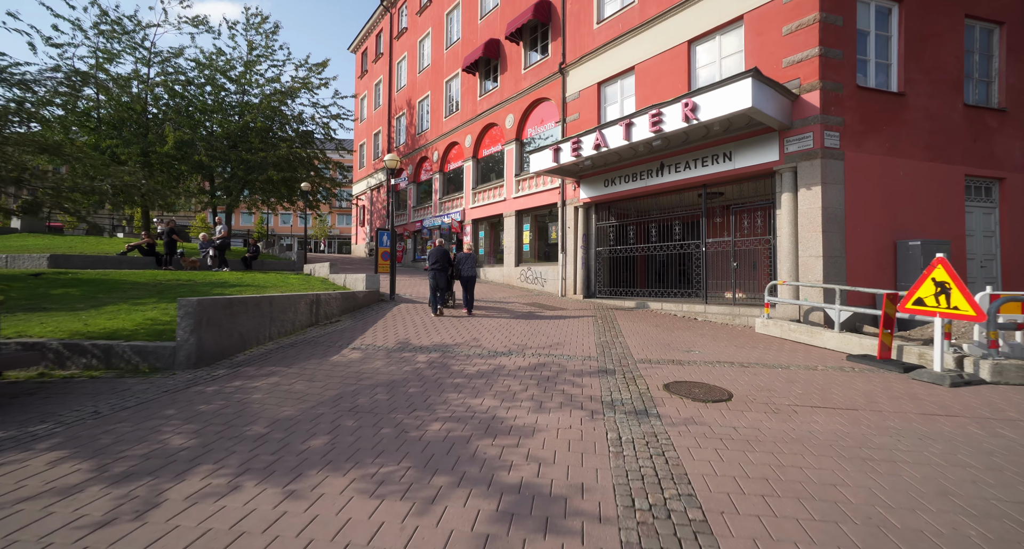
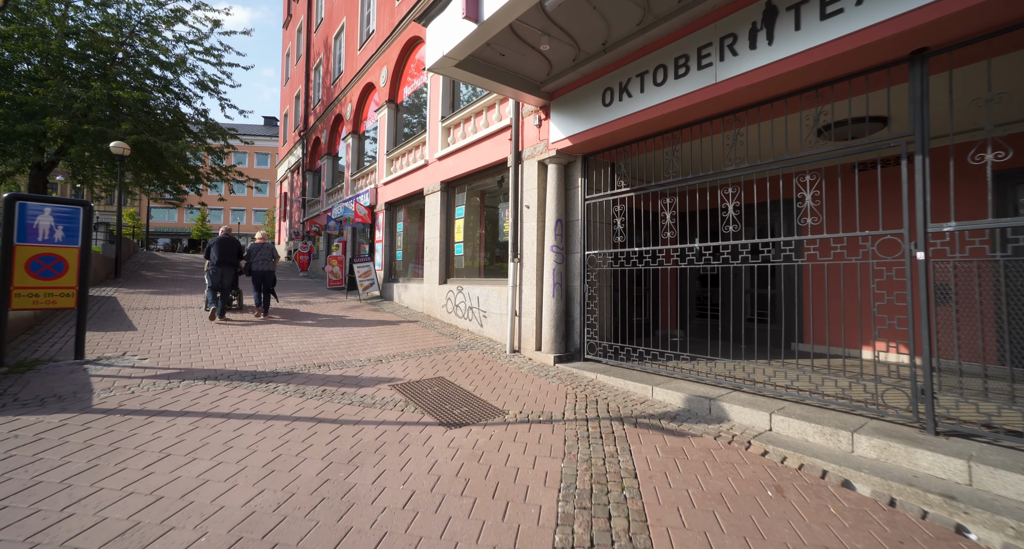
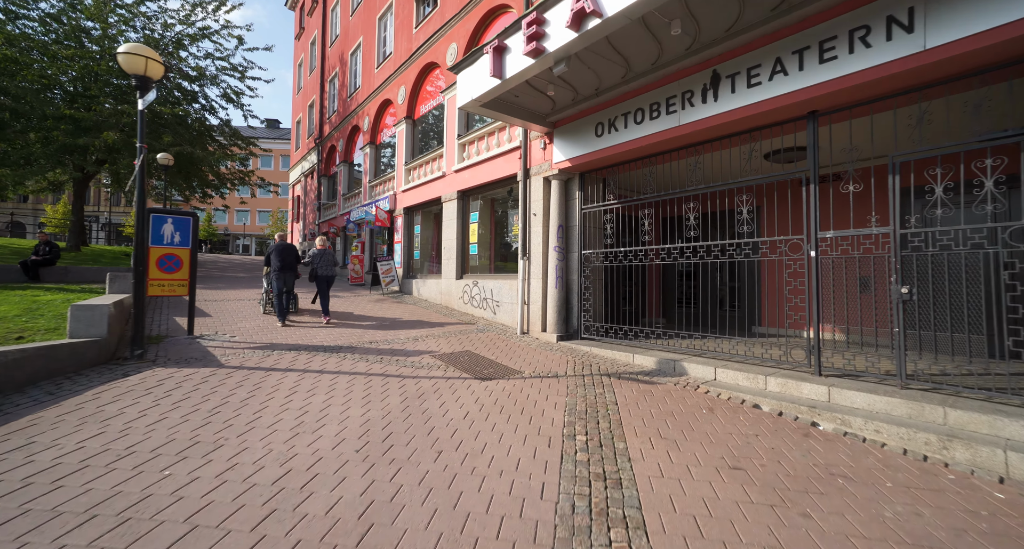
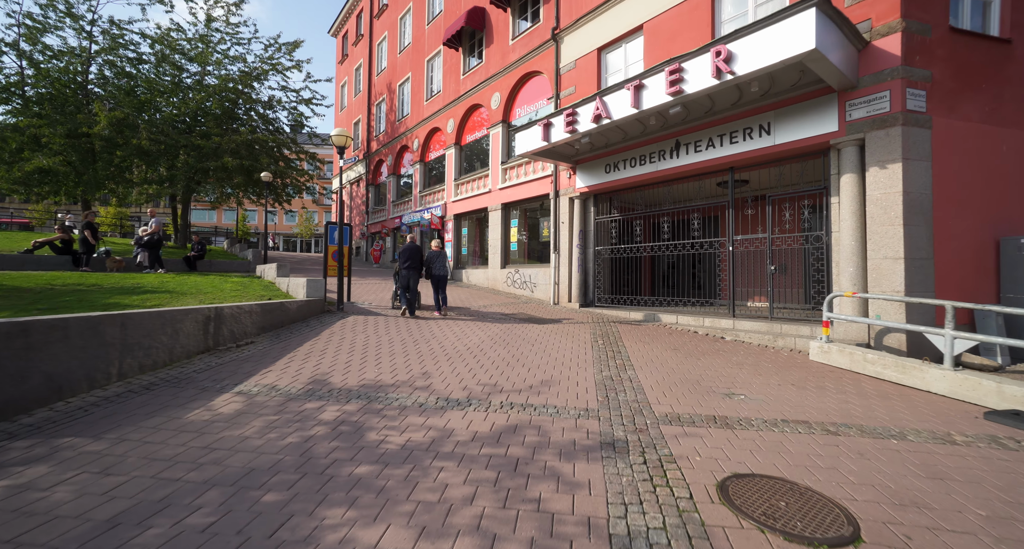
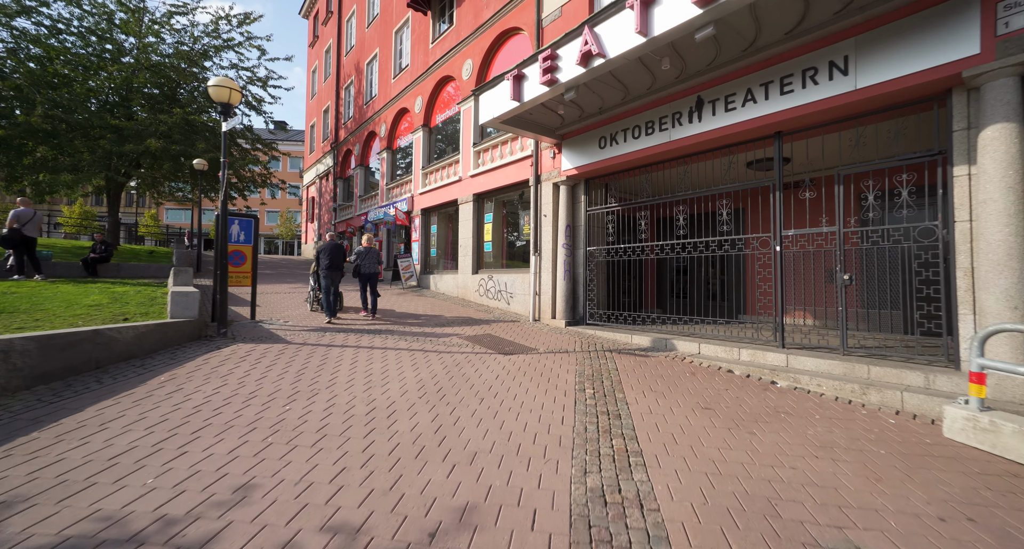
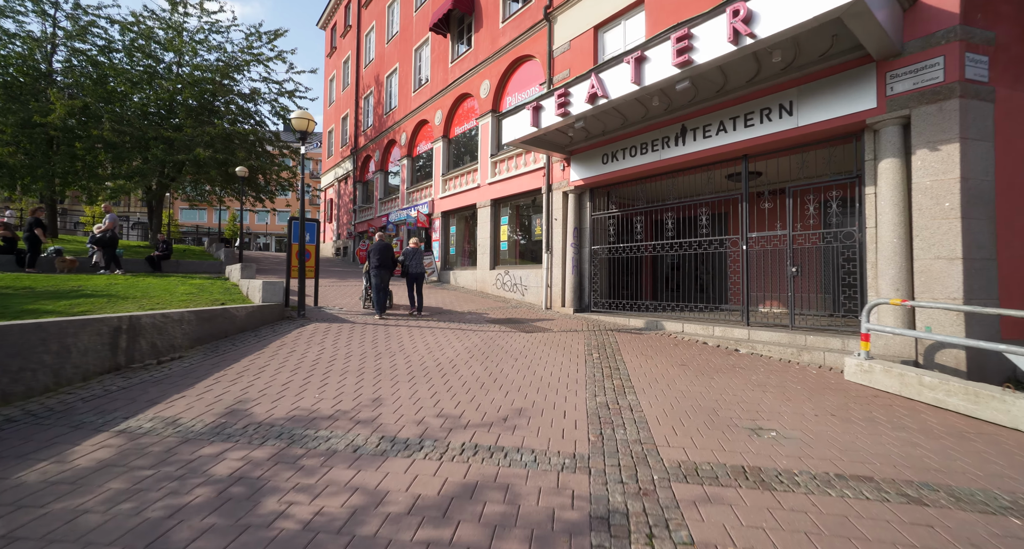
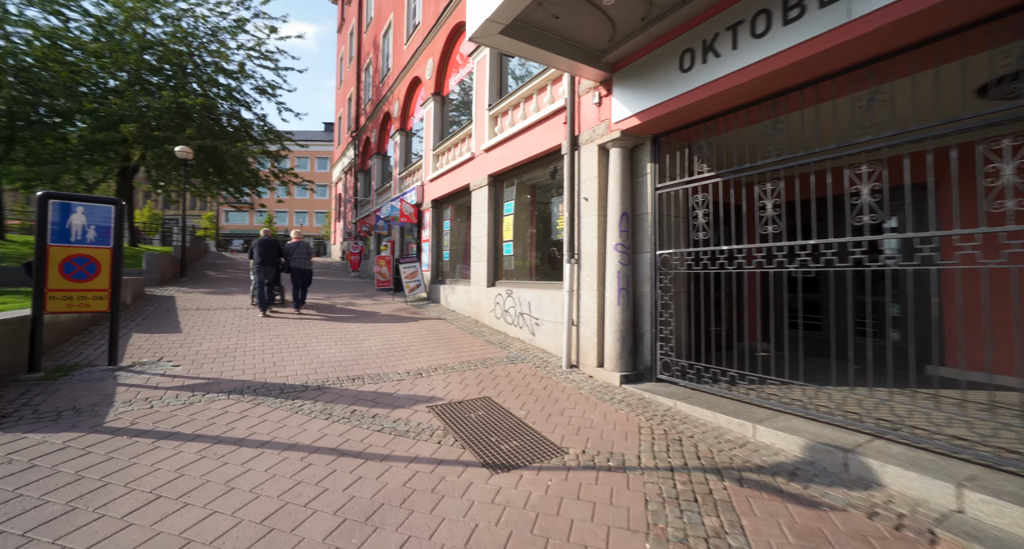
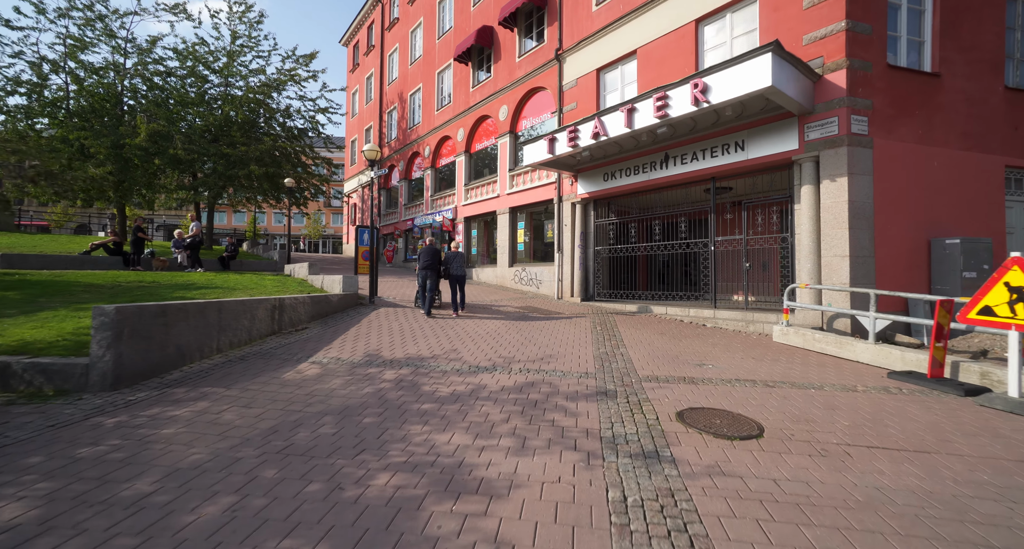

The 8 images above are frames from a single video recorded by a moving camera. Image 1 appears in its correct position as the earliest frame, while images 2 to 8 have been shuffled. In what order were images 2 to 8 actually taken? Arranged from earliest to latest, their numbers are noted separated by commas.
8, 4, 6, 5, 3, 2, 7
